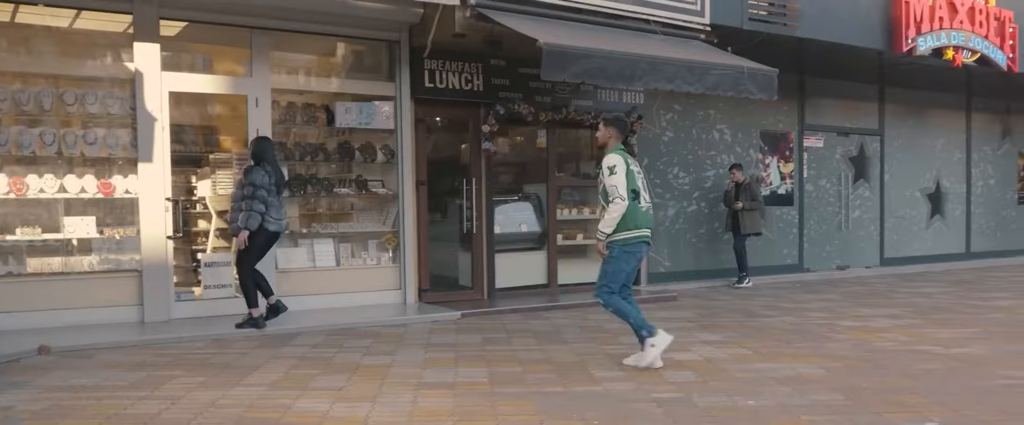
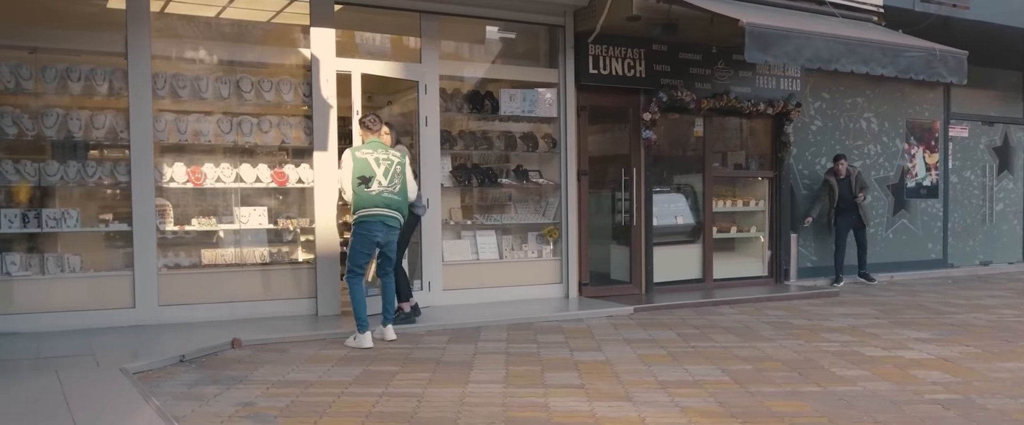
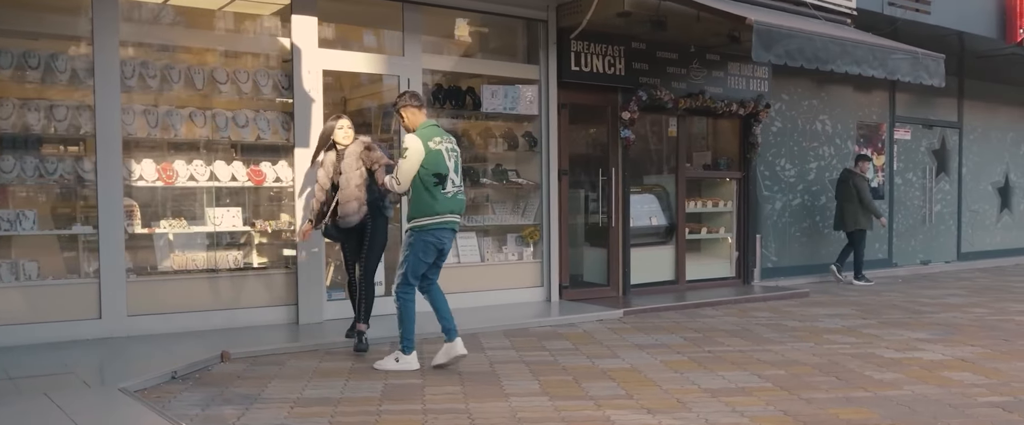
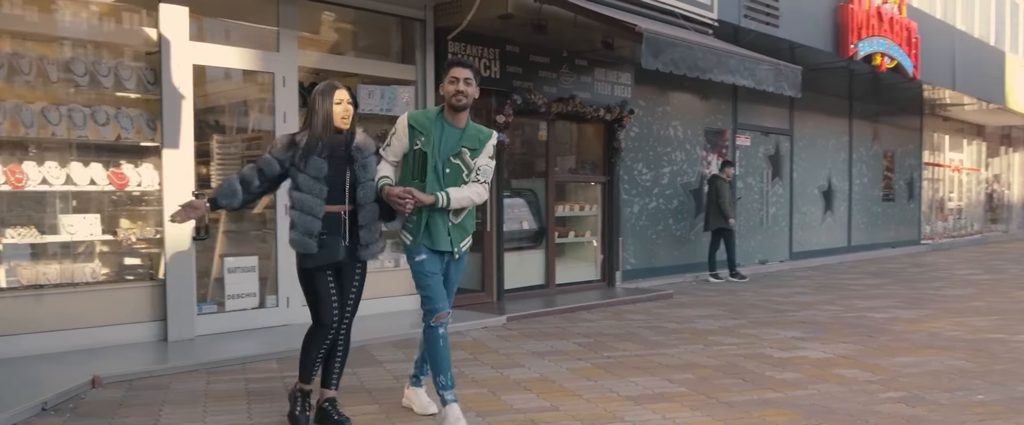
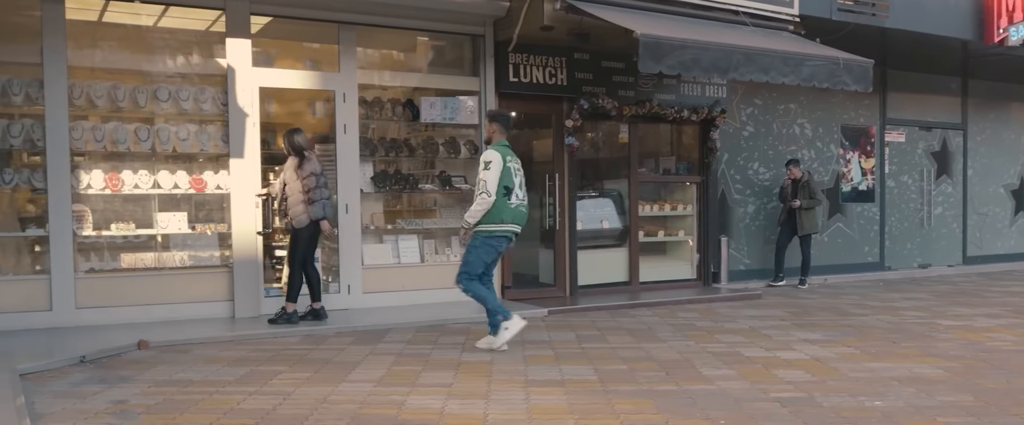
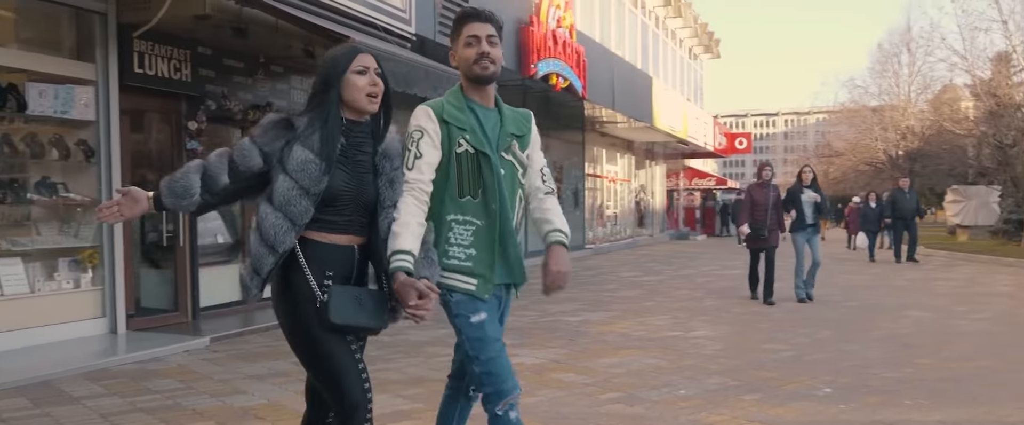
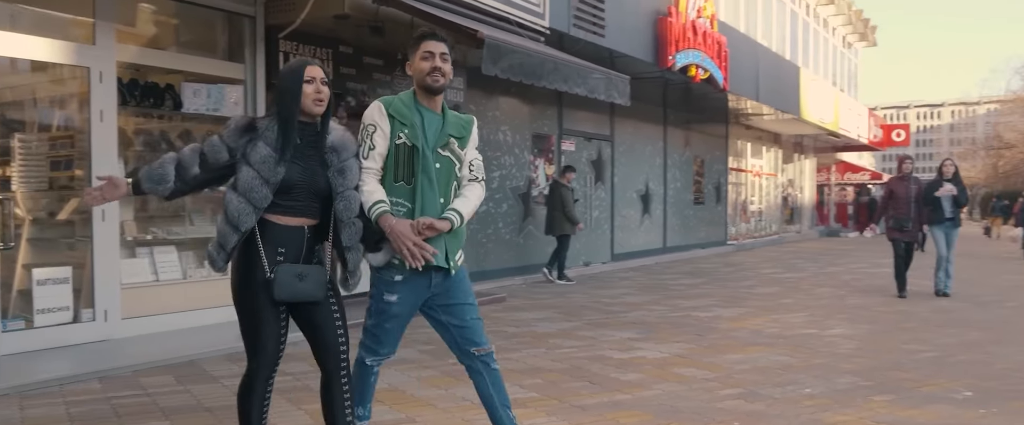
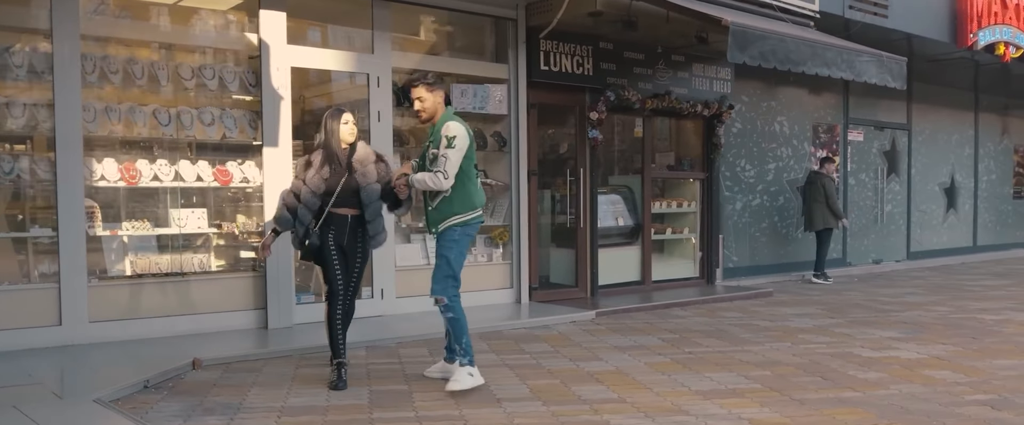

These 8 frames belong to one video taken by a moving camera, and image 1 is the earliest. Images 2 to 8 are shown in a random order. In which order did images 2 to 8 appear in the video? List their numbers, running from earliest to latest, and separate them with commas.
5, 2, 3, 8, 4, 7, 6
